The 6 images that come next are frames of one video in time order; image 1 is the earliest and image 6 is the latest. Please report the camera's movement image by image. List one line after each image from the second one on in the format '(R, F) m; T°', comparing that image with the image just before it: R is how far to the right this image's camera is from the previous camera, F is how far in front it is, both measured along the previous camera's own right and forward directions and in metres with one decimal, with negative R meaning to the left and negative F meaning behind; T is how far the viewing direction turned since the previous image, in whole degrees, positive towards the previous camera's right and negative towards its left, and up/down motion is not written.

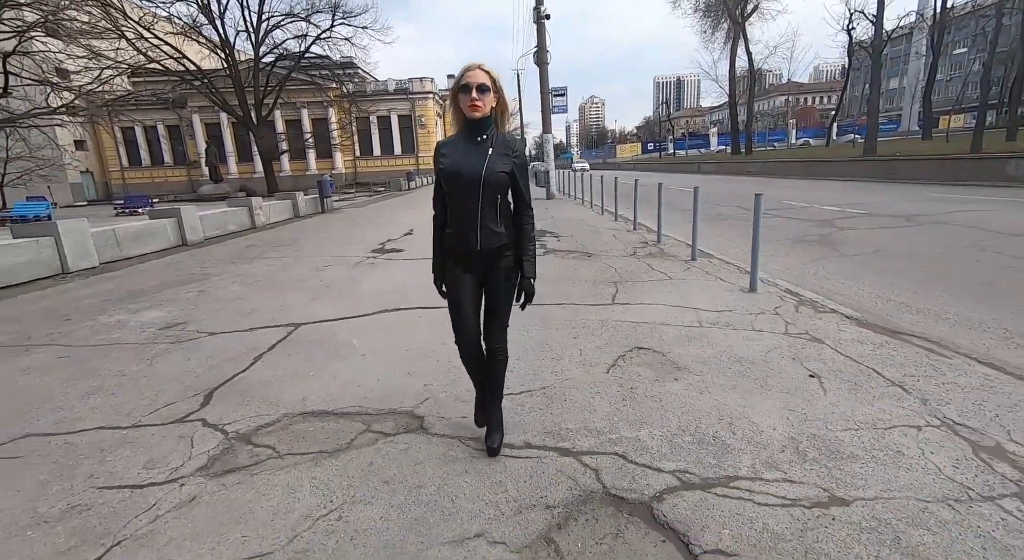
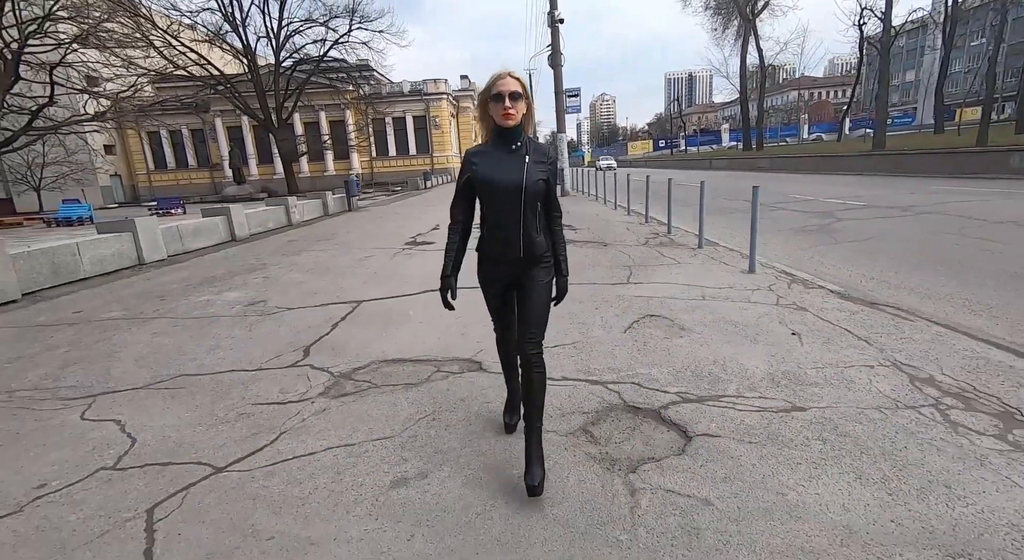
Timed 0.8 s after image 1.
(-0.2, -0.9) m; -1°
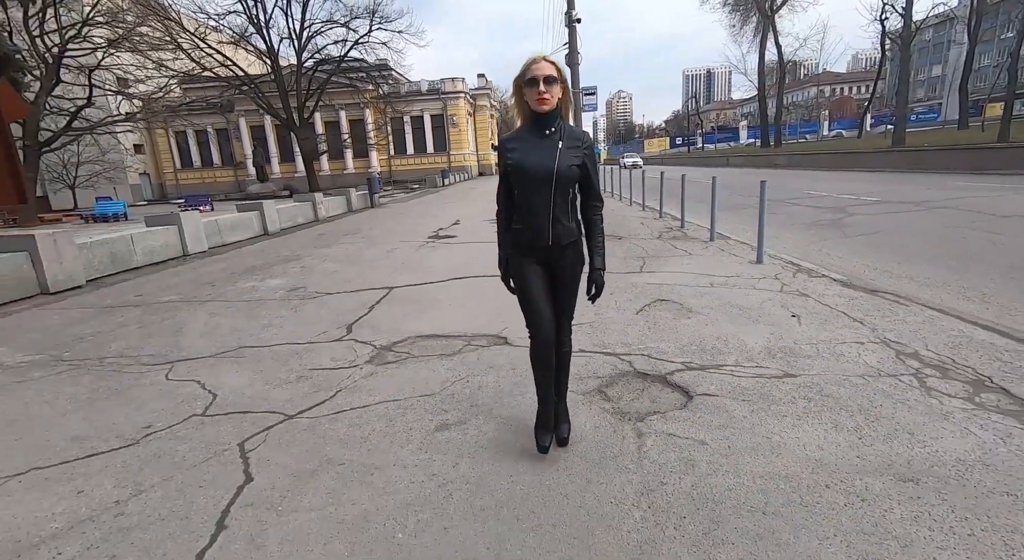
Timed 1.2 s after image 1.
(-0.1, -0.5) m; -2°
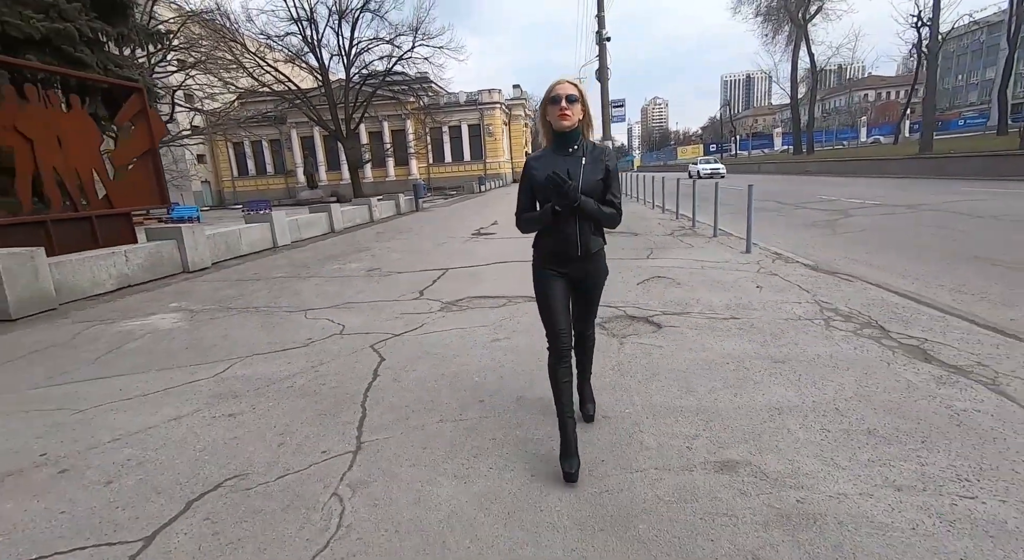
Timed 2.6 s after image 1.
(0.0, -1.7) m; -4°
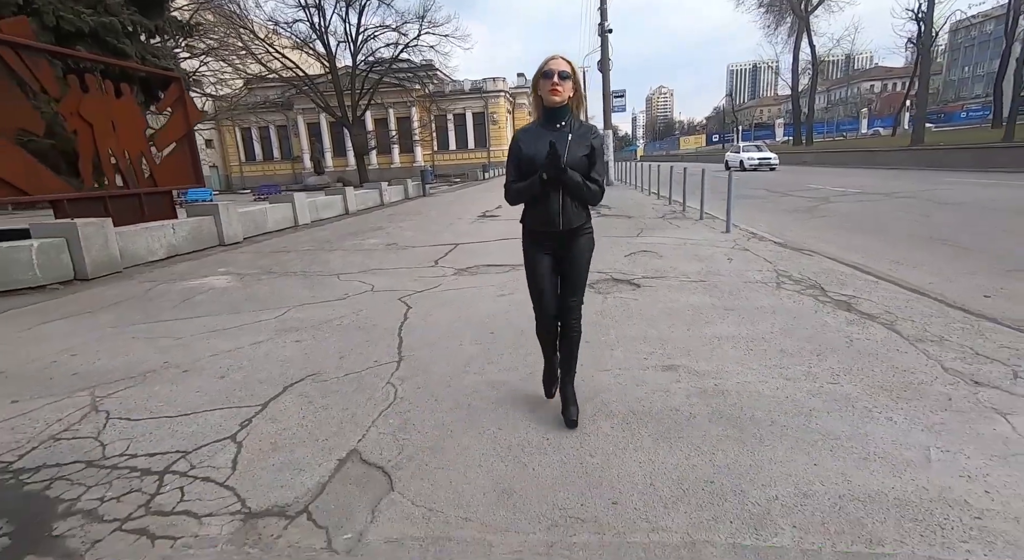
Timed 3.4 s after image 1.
(0.0, -1.0) m; 0°
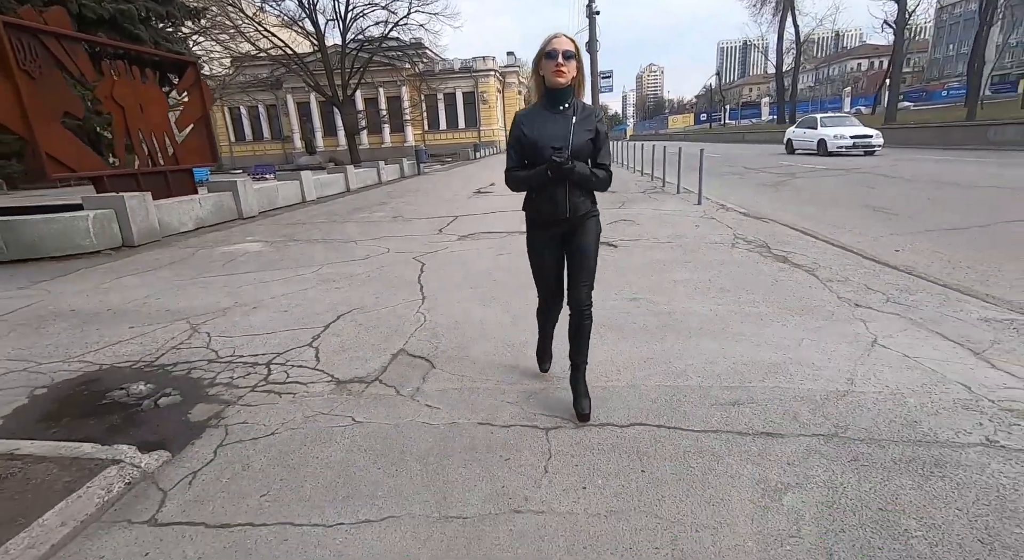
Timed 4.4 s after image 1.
(-0.1, -1.0) m; +1°
